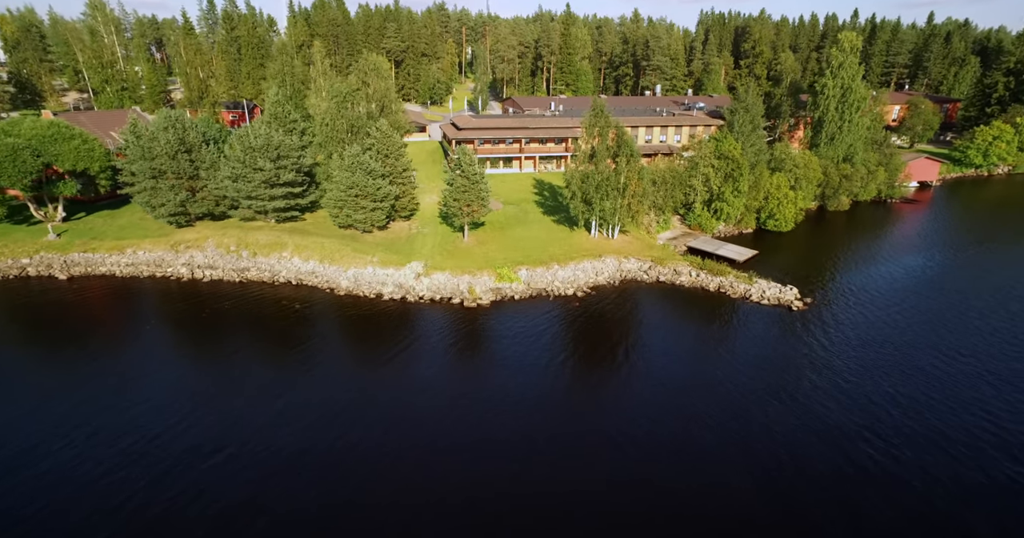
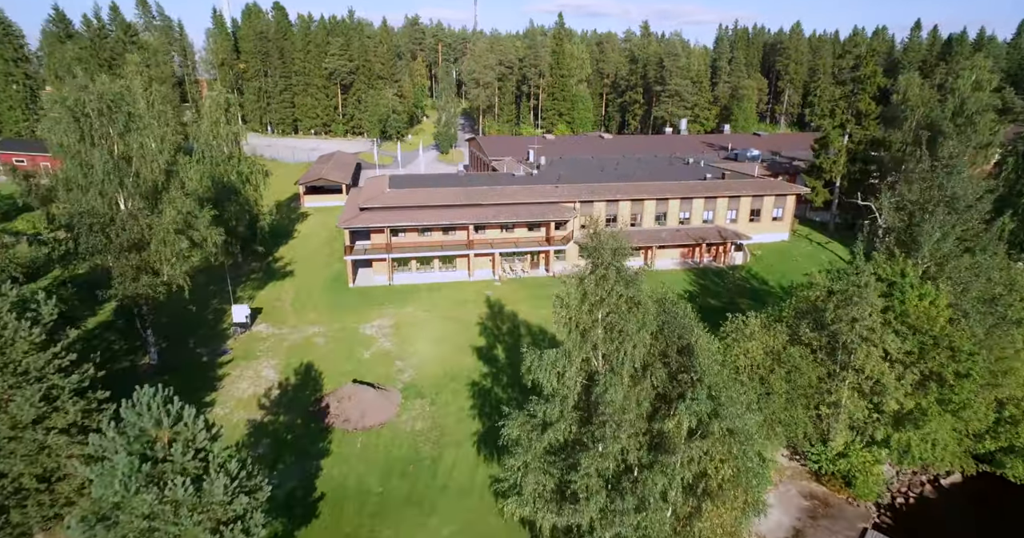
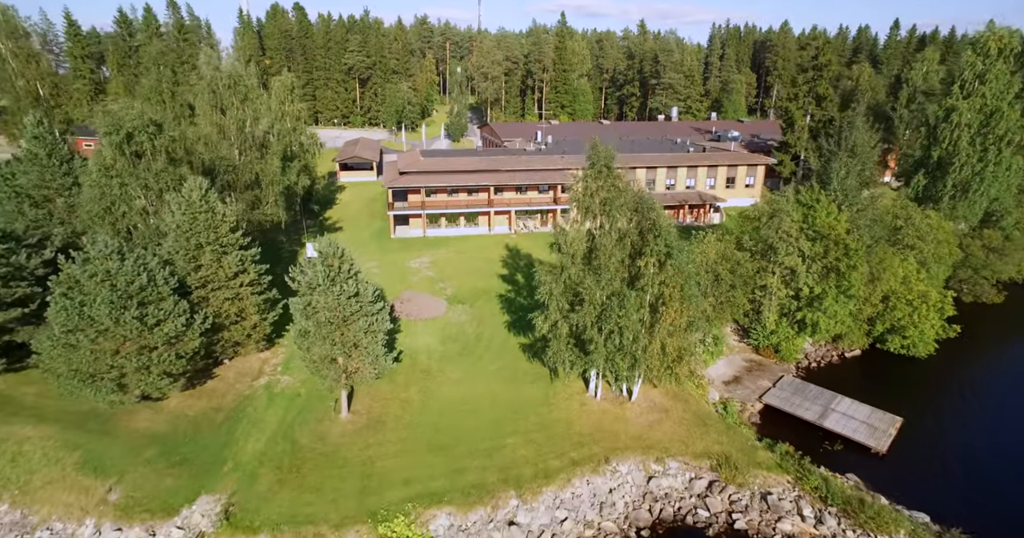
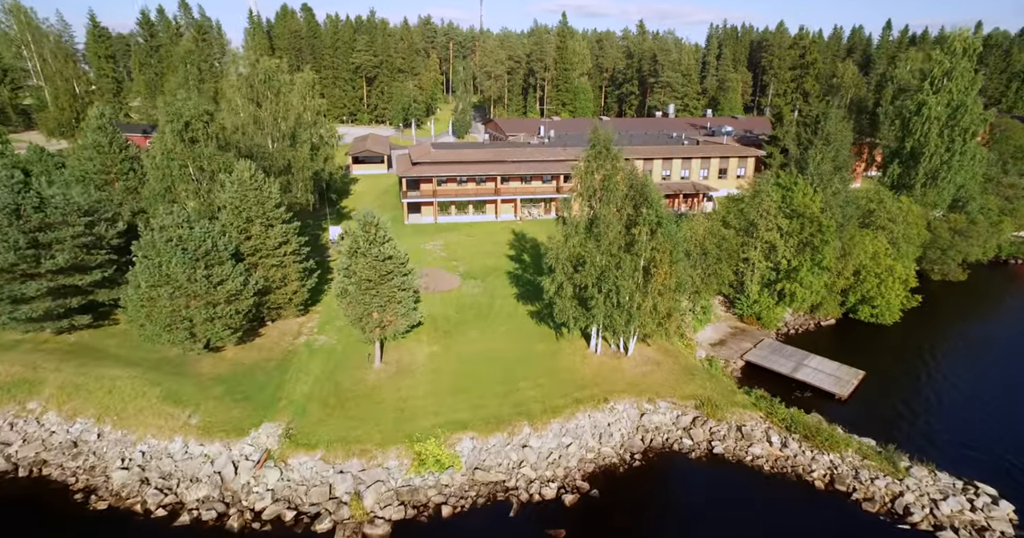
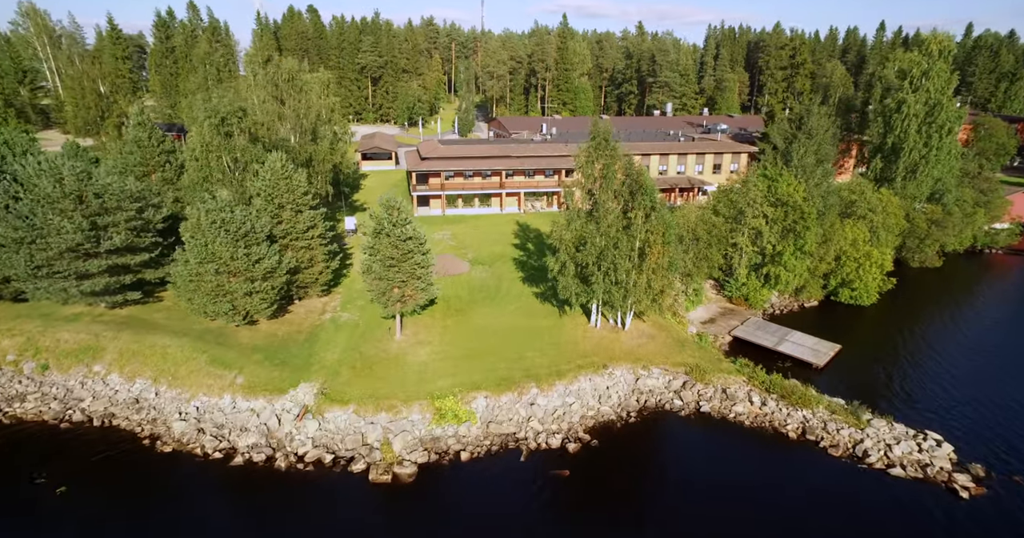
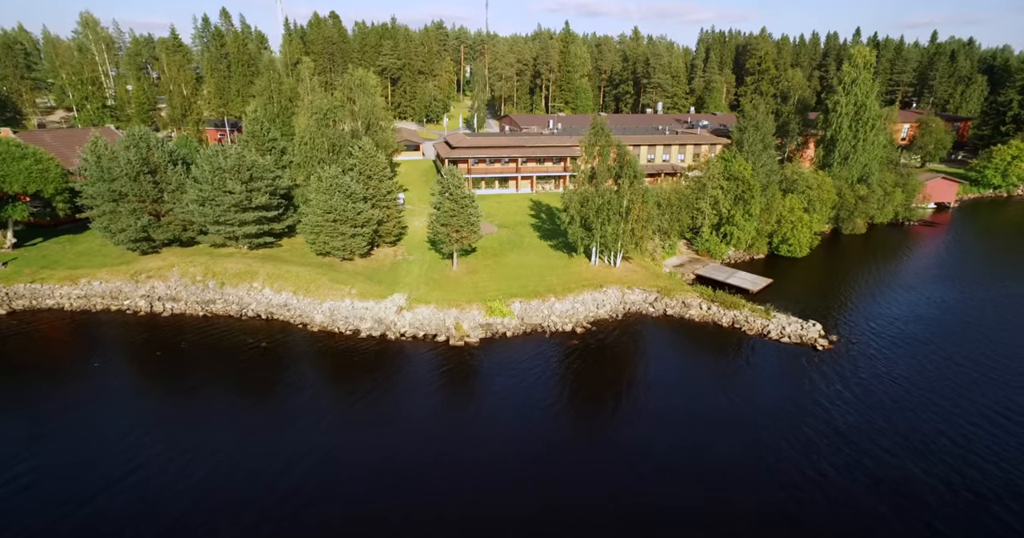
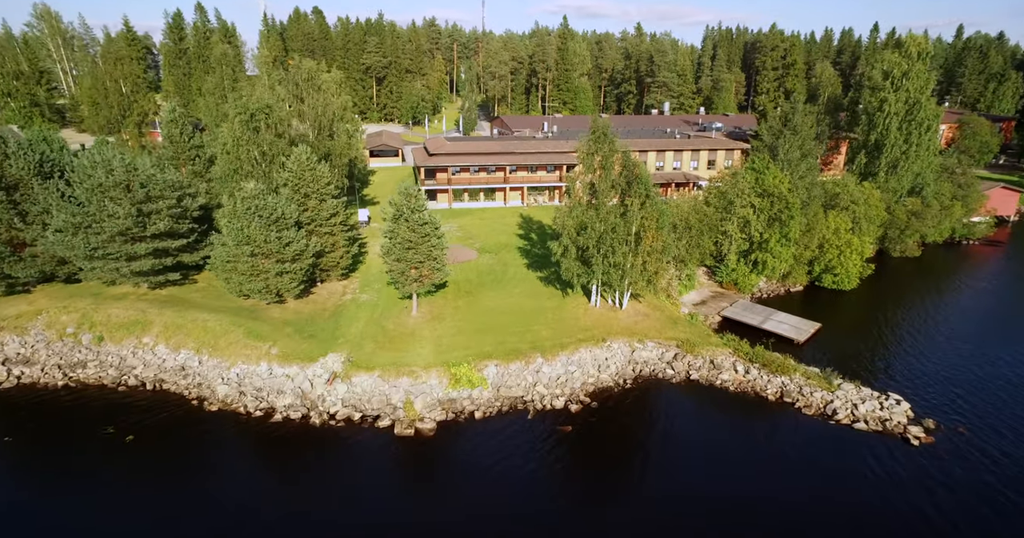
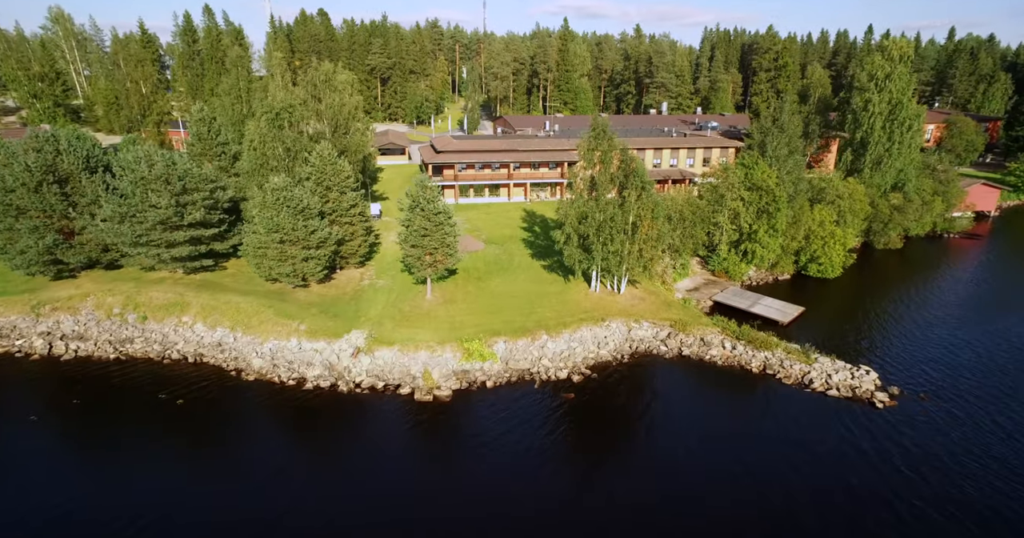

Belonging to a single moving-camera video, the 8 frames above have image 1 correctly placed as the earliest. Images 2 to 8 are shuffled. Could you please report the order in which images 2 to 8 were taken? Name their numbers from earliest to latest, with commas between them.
6, 8, 7, 5, 4, 3, 2
